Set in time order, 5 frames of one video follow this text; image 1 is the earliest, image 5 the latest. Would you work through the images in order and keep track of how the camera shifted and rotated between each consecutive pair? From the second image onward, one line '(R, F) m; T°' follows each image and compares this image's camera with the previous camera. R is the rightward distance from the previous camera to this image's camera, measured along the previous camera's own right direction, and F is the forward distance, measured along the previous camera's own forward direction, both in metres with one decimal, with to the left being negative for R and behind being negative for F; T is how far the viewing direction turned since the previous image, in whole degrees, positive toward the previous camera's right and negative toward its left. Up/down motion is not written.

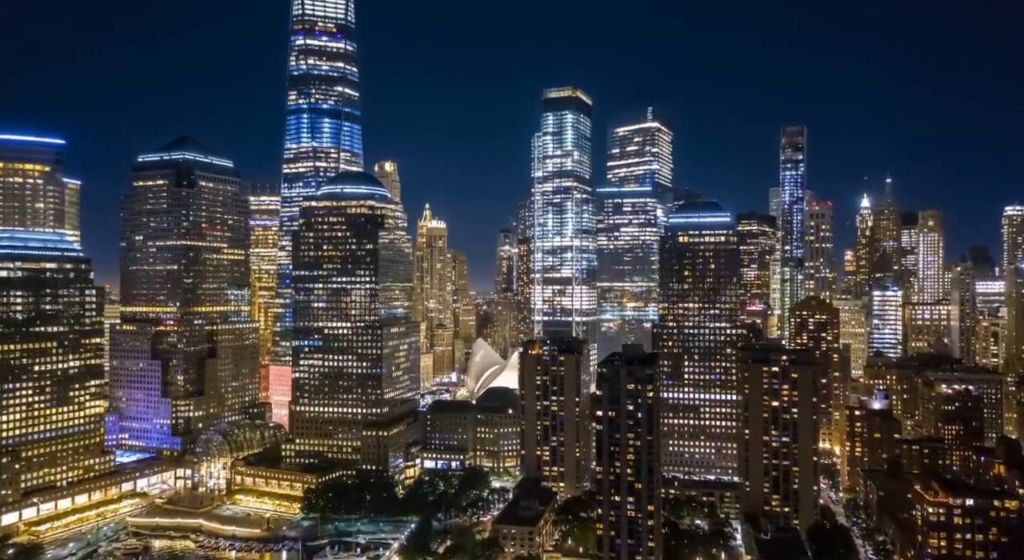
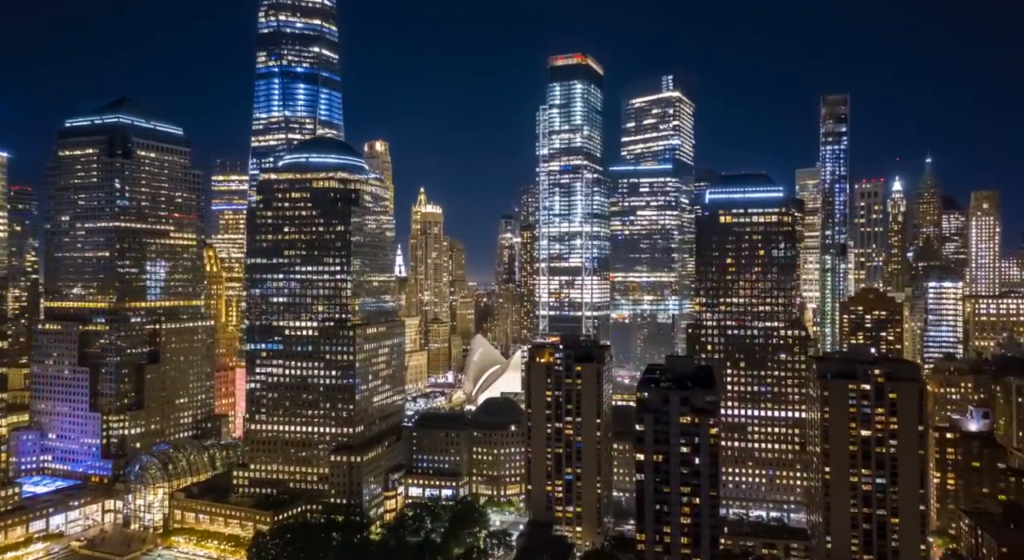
(-0.3, +27.2) m; 0°
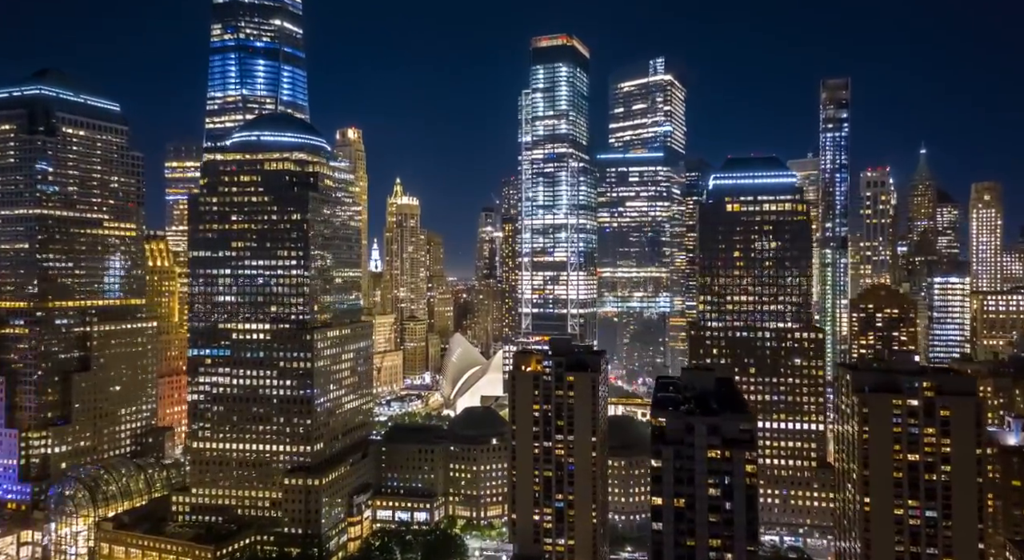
(-0.1, +14.2) m; +2°
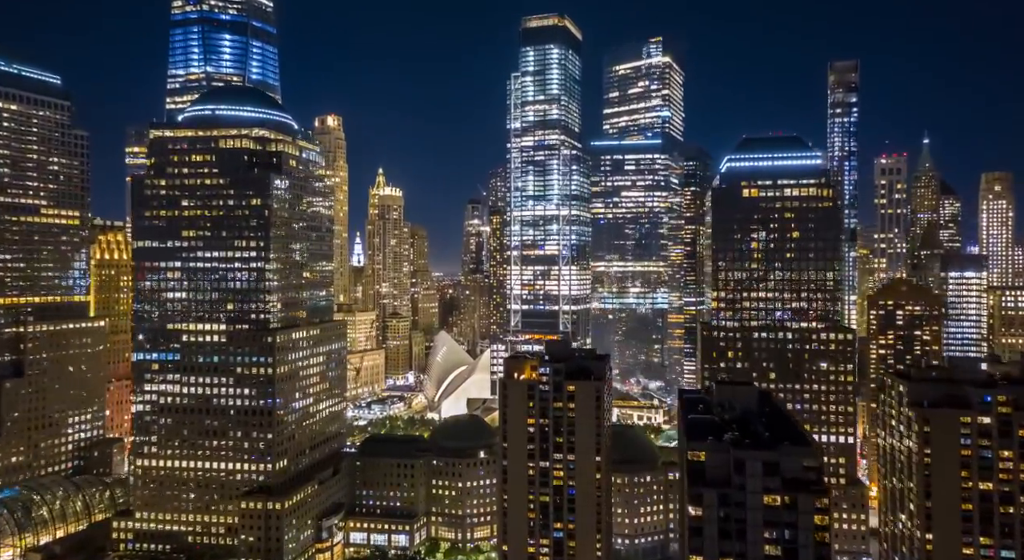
(-0.4, +12.4) m; +1°
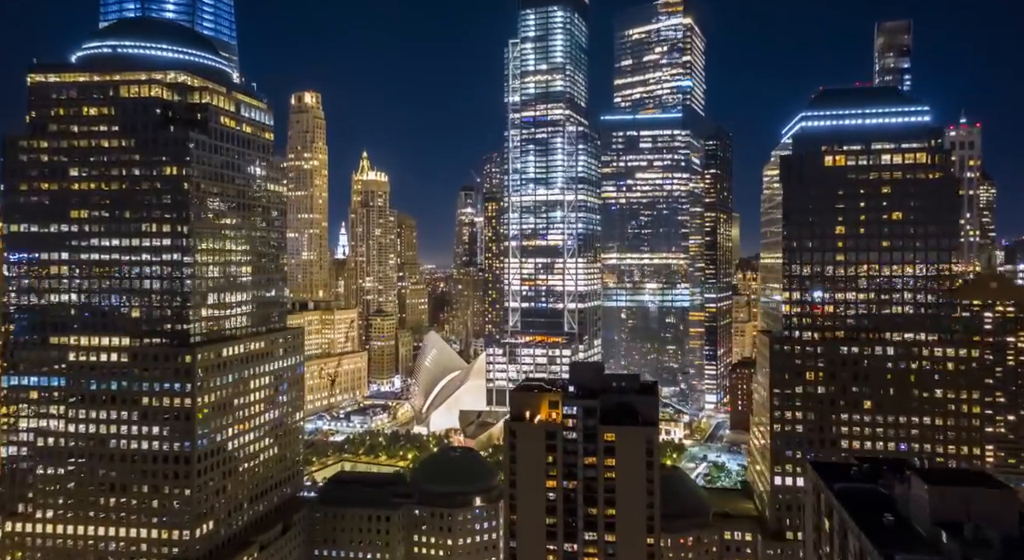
(-1.3, +24.0) m; +1°
